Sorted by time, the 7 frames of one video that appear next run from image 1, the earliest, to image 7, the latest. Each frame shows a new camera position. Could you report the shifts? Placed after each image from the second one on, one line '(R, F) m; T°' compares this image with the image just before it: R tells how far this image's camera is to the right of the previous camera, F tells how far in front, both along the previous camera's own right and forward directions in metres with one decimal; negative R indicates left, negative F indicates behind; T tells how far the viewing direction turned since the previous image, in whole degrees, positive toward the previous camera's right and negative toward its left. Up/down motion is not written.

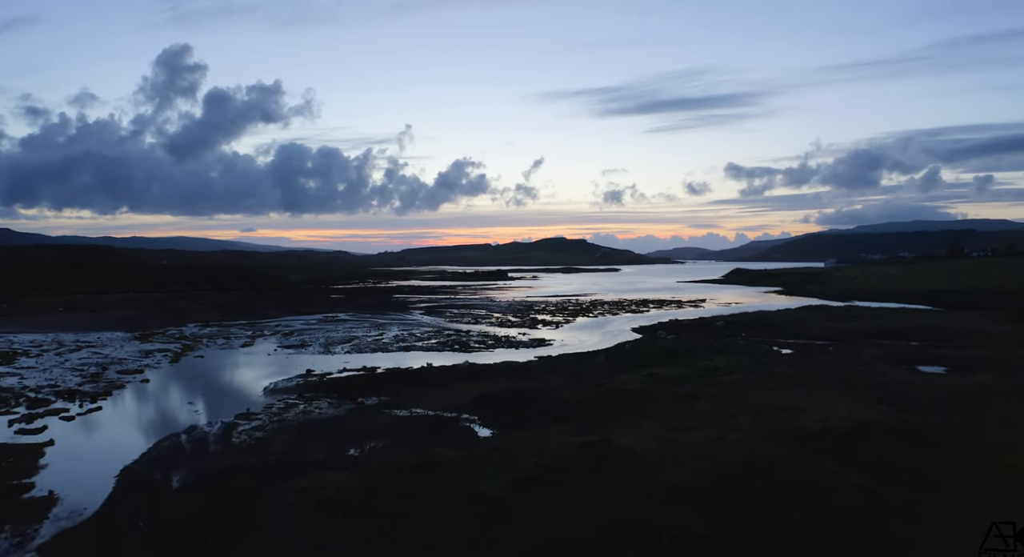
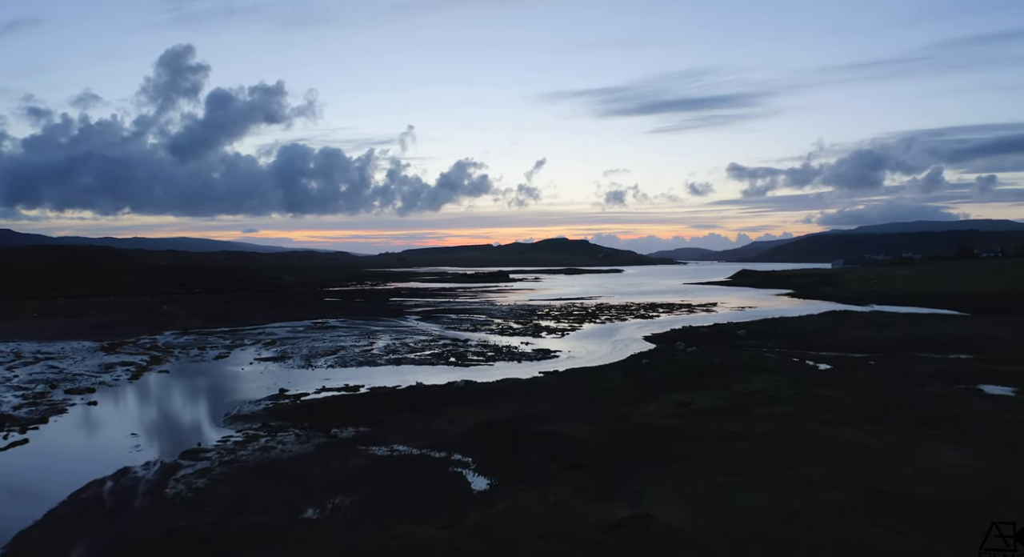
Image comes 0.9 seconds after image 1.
(0.0, +3.2) m; 0°
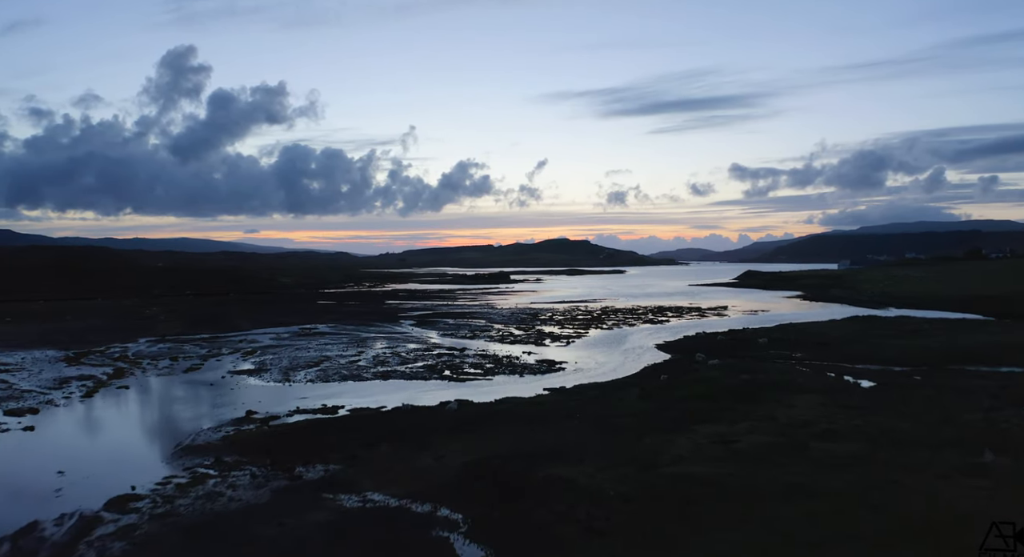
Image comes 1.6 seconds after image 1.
(0.0, +2.9) m; 0°
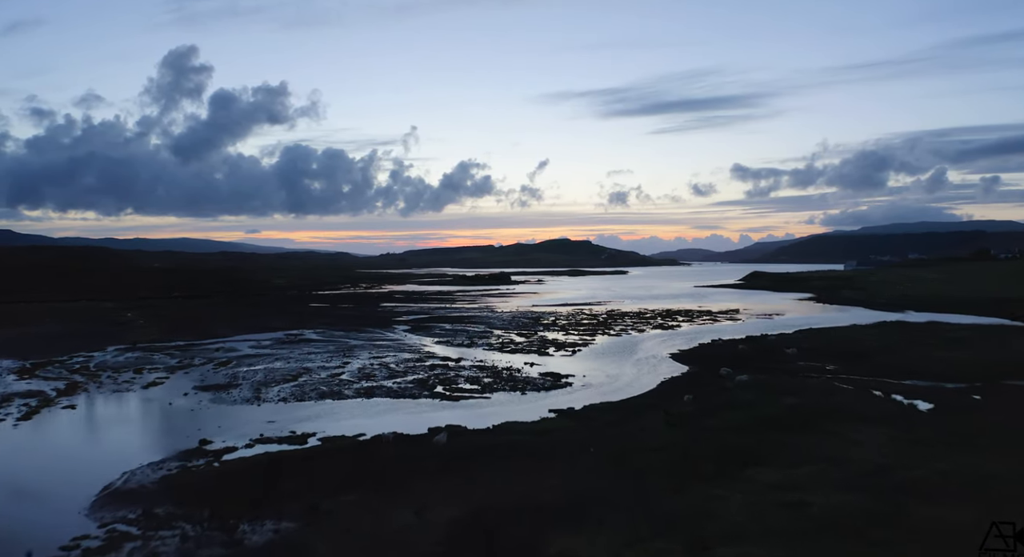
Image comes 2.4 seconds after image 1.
(0.0, +2.9) m; 0°
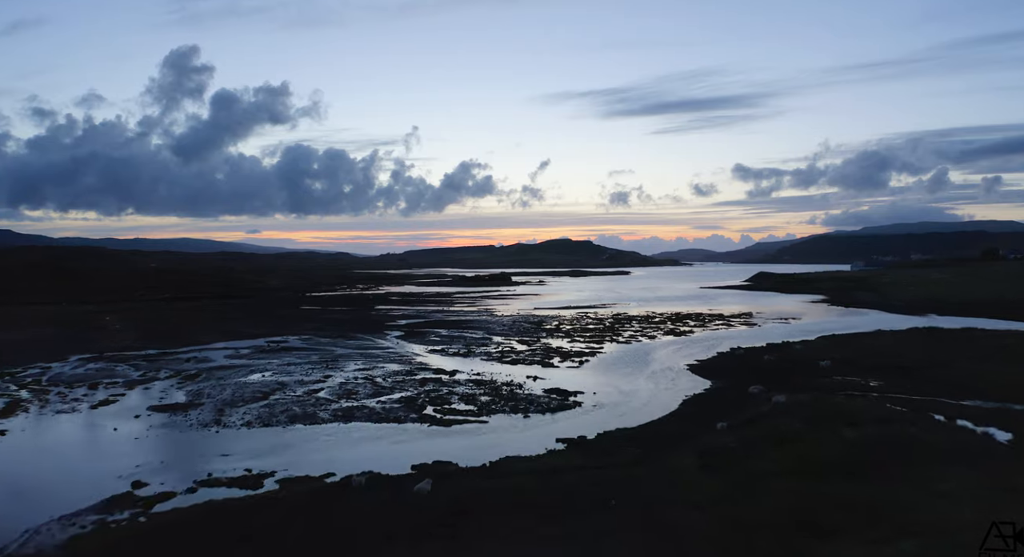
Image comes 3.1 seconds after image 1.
(0.0, +3.0) m; 0°
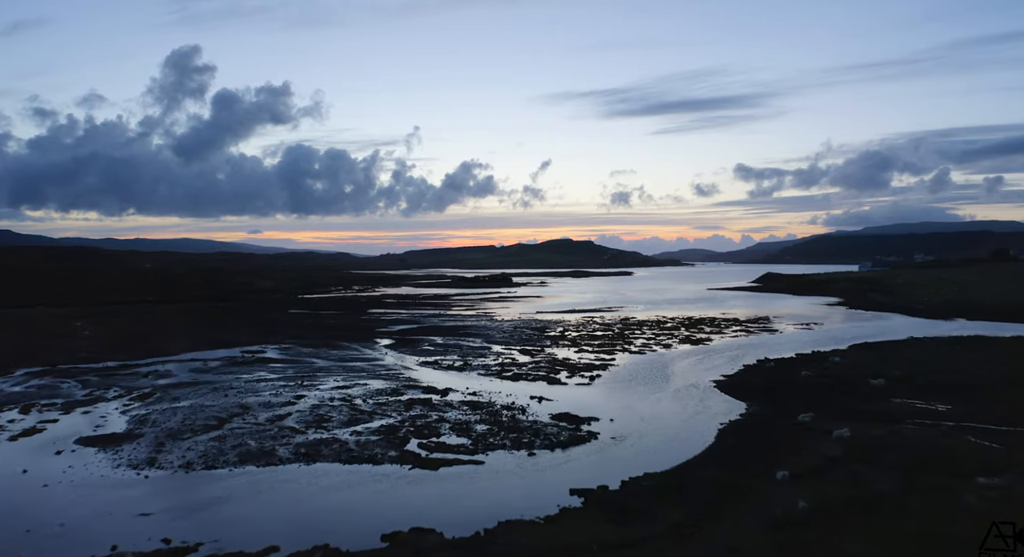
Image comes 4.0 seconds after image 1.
(0.0, +3.5) m; 0°
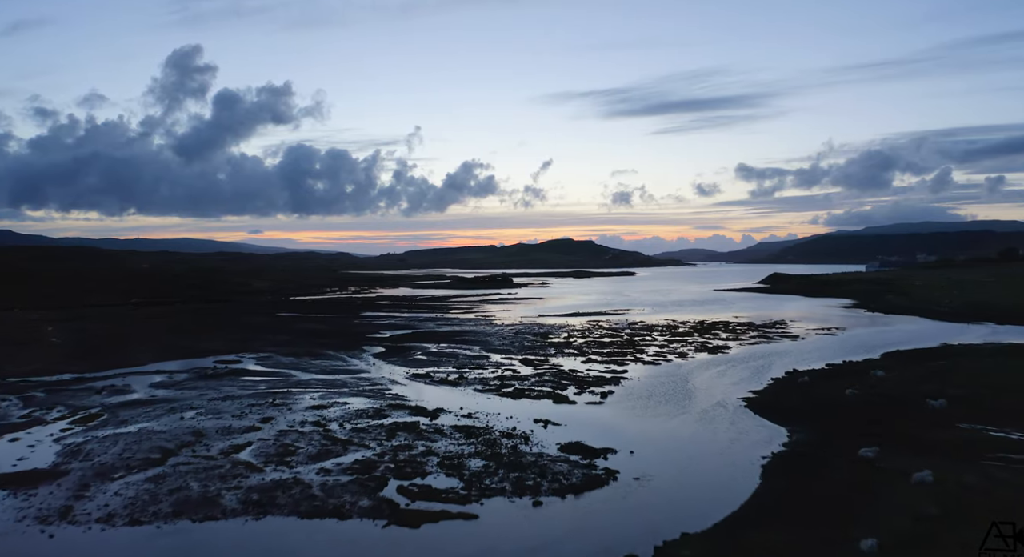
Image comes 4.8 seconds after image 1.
(0.0, +3.0) m; 0°
